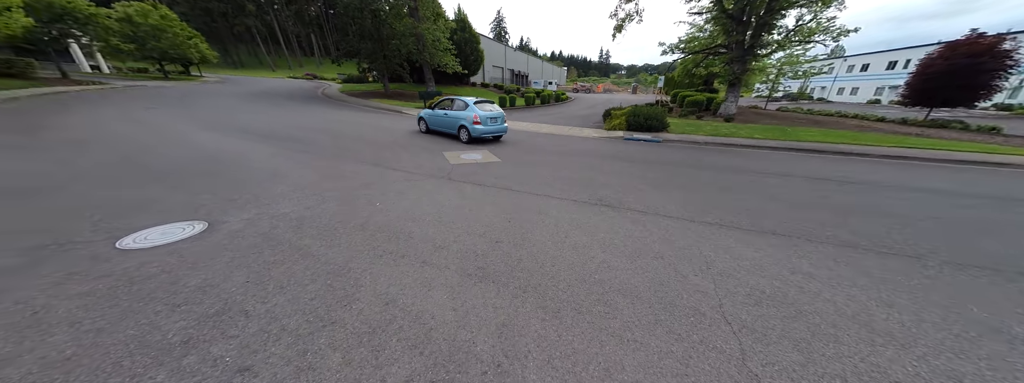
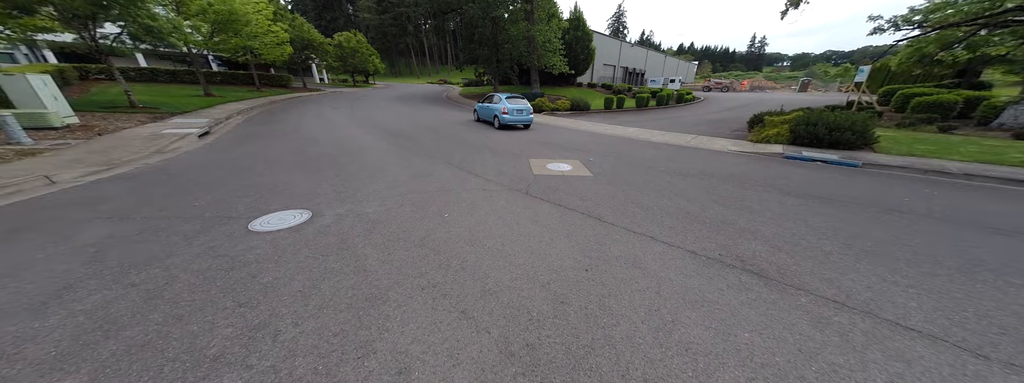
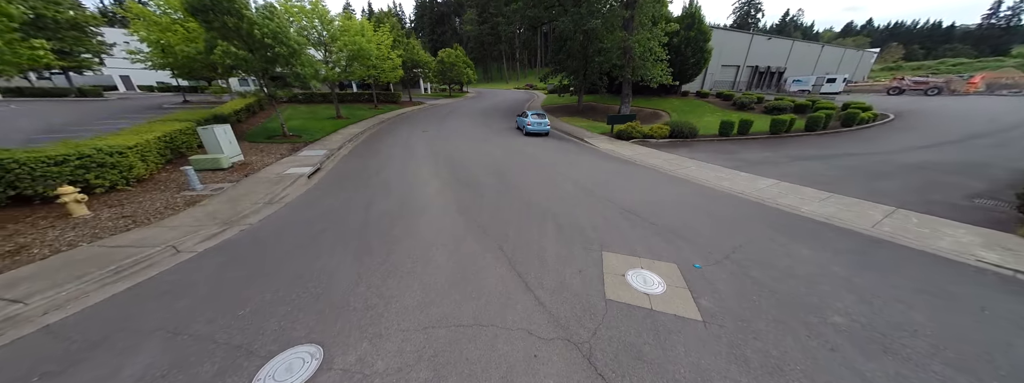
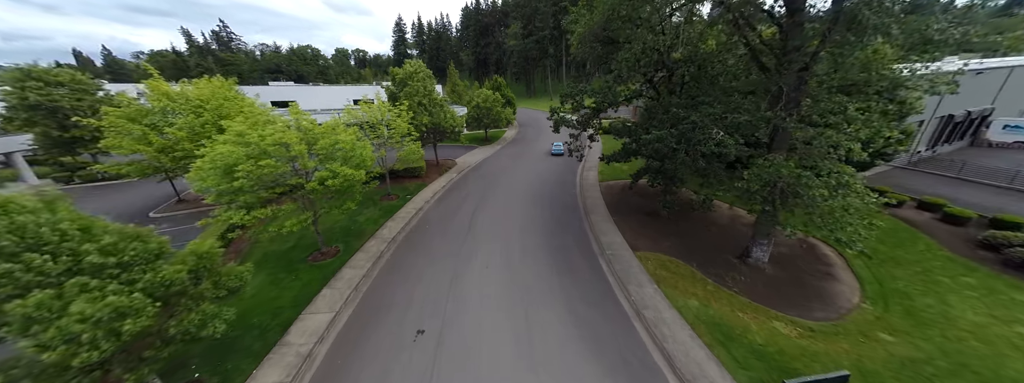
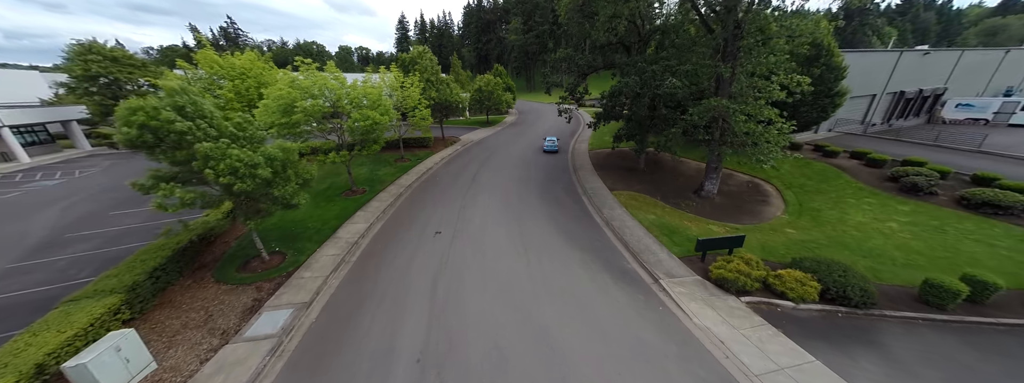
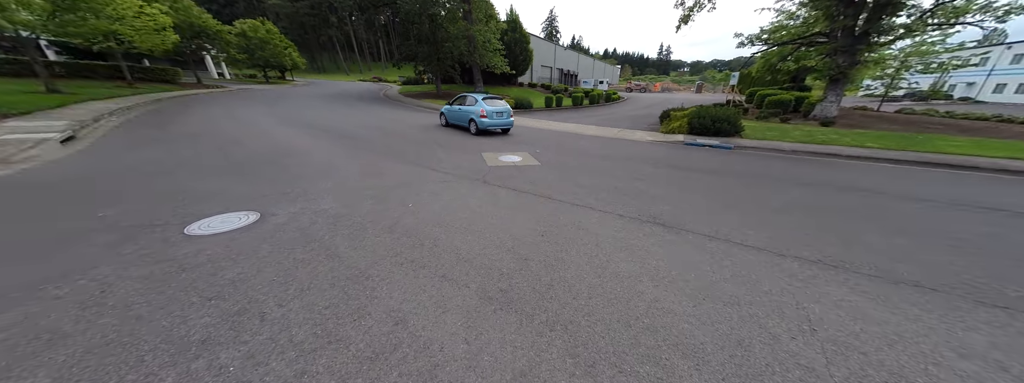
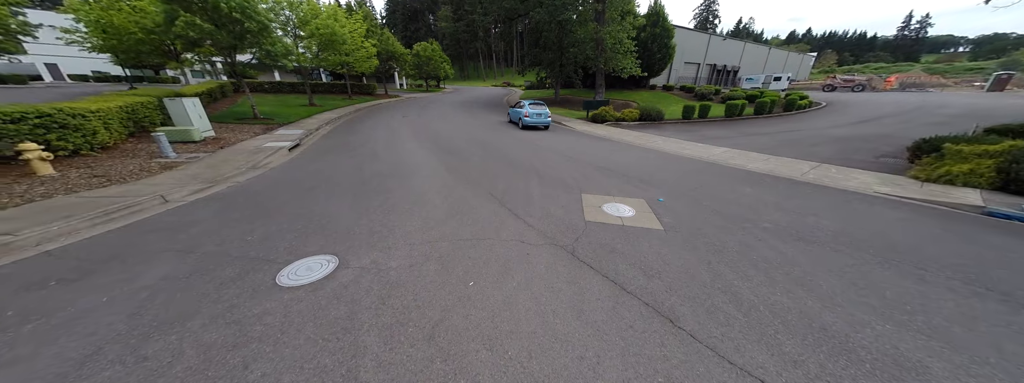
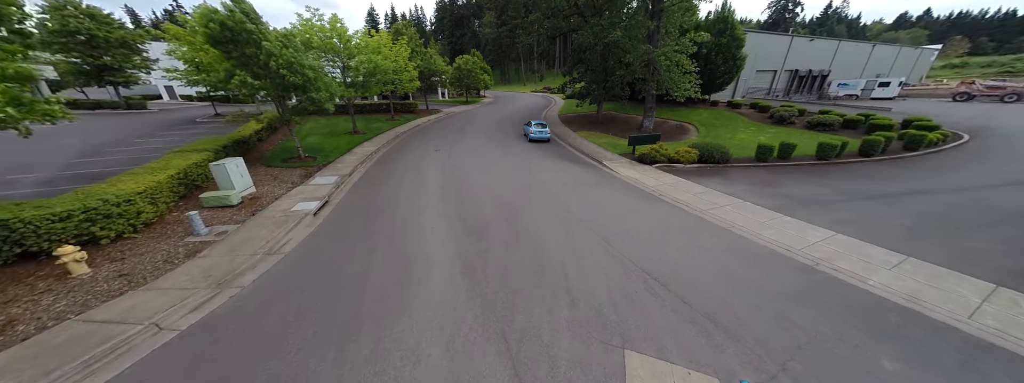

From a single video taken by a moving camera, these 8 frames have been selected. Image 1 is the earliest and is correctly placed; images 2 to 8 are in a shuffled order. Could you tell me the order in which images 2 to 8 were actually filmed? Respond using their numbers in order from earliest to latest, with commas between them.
6, 2, 7, 3, 8, 5, 4
